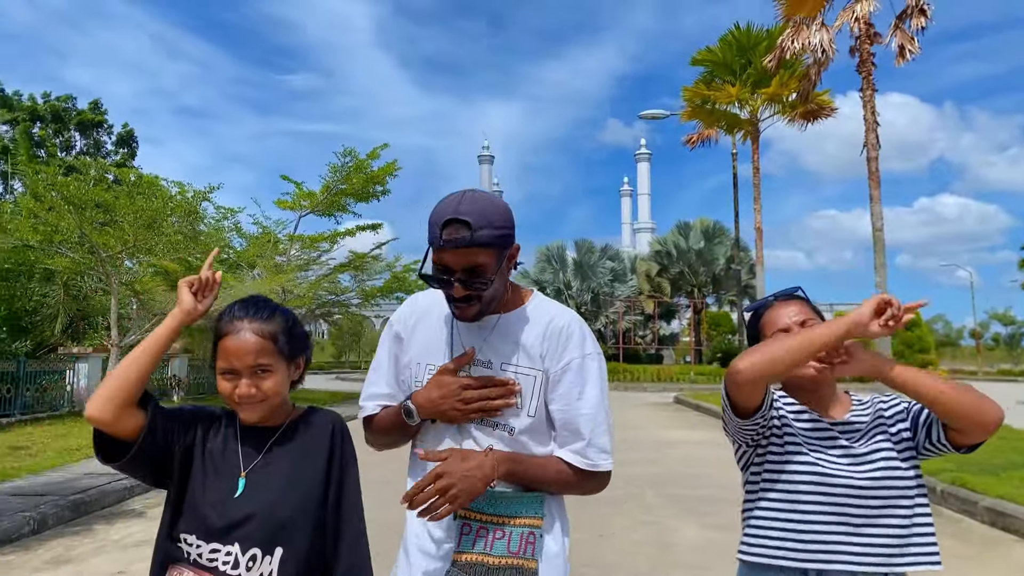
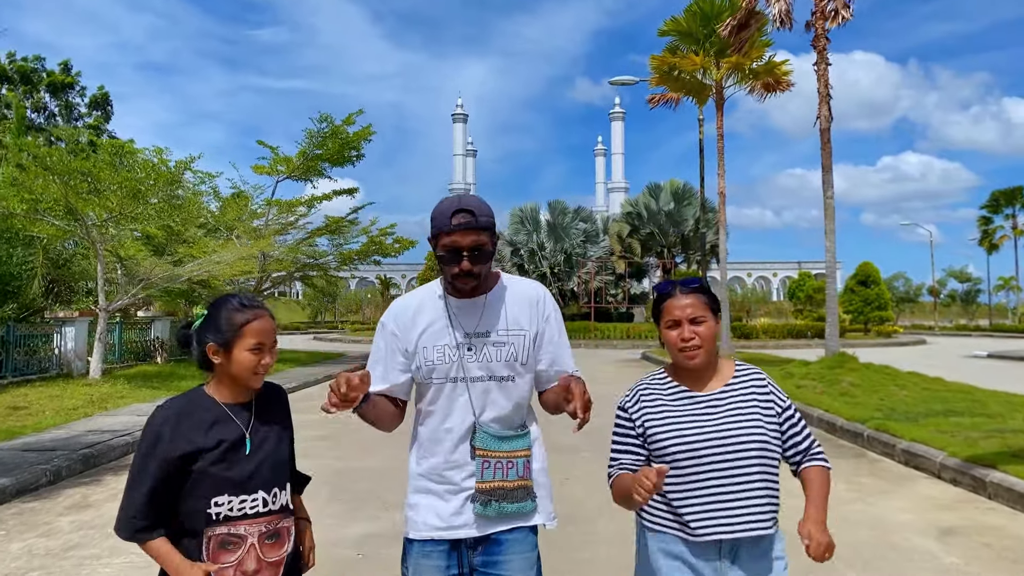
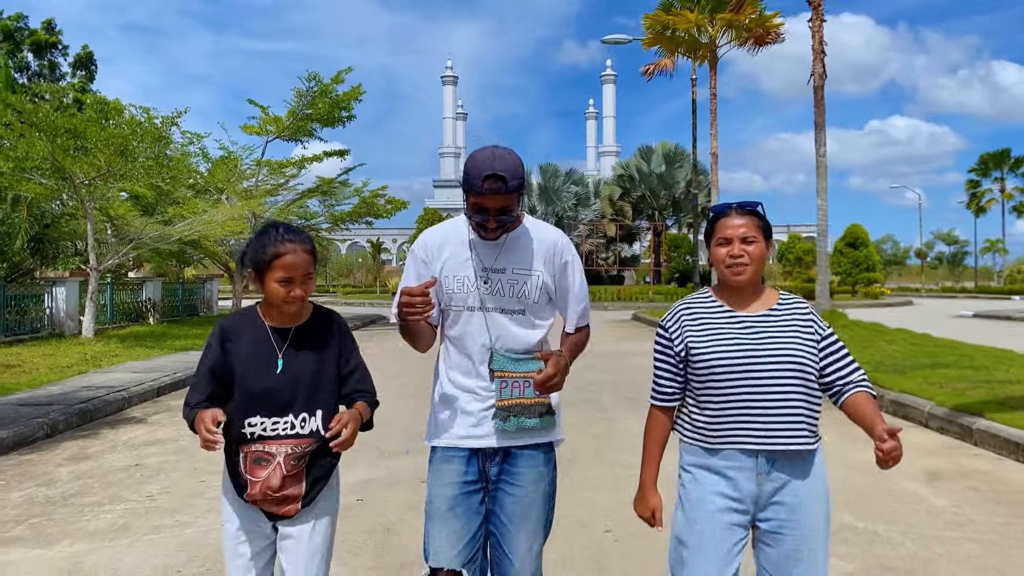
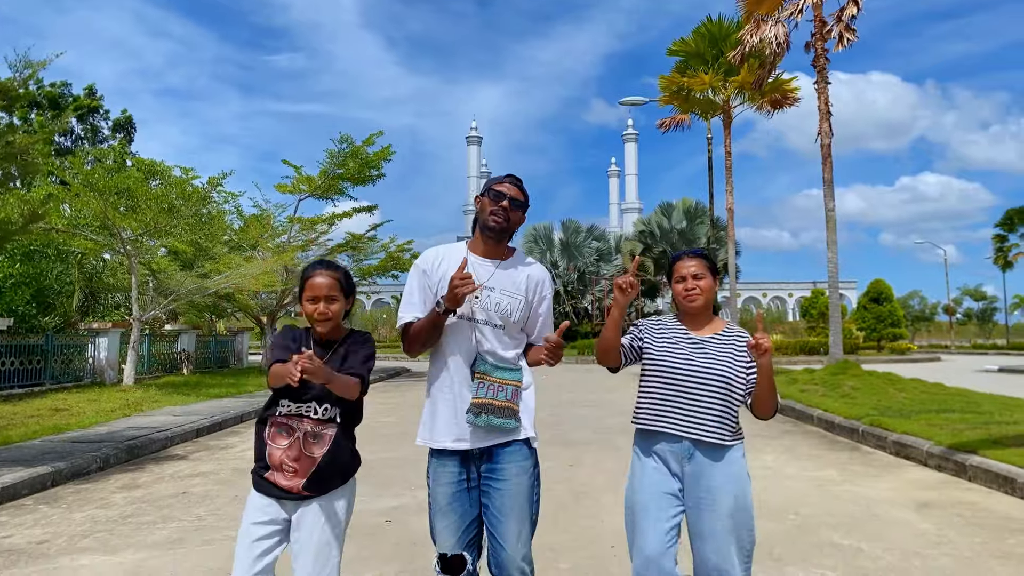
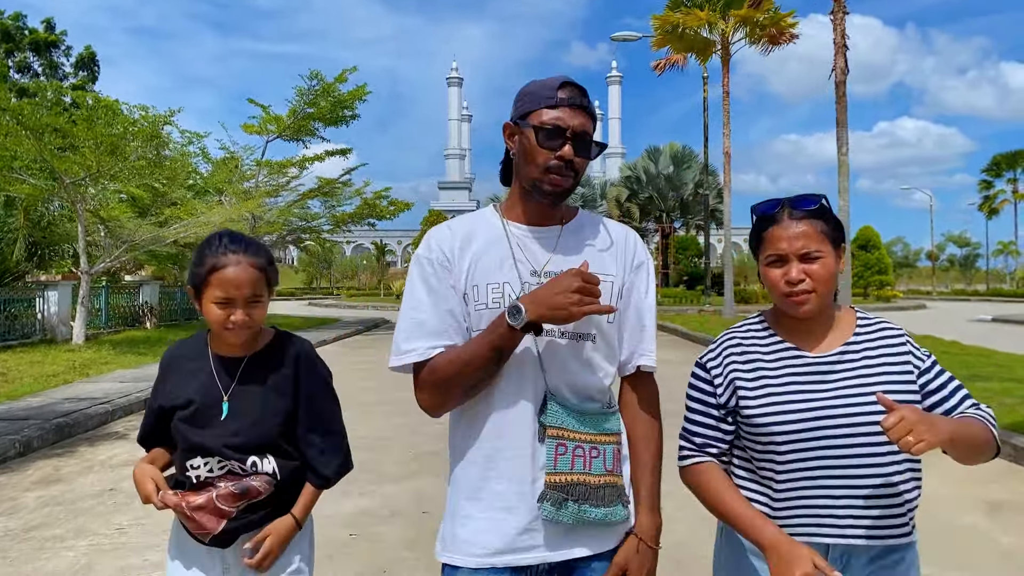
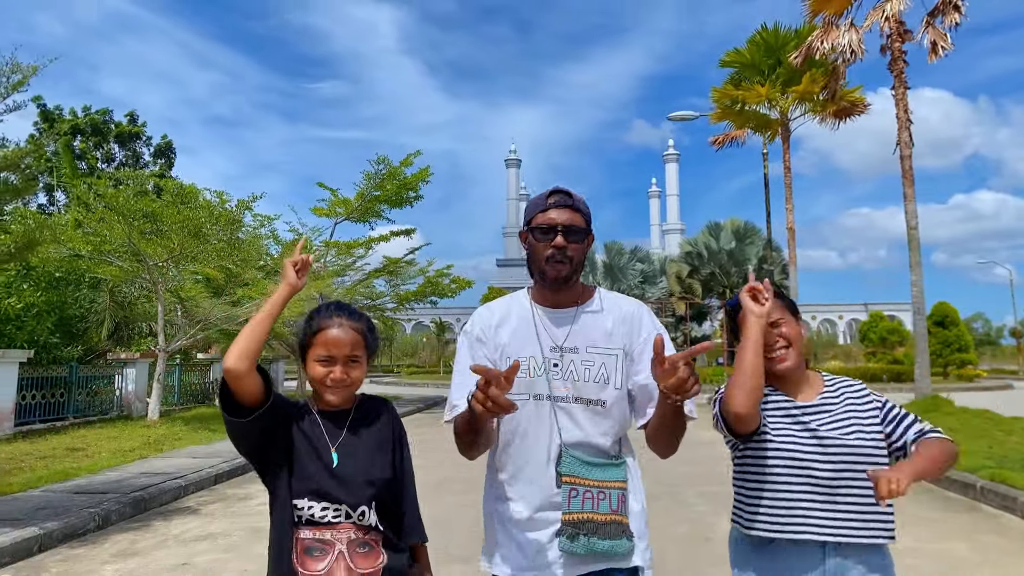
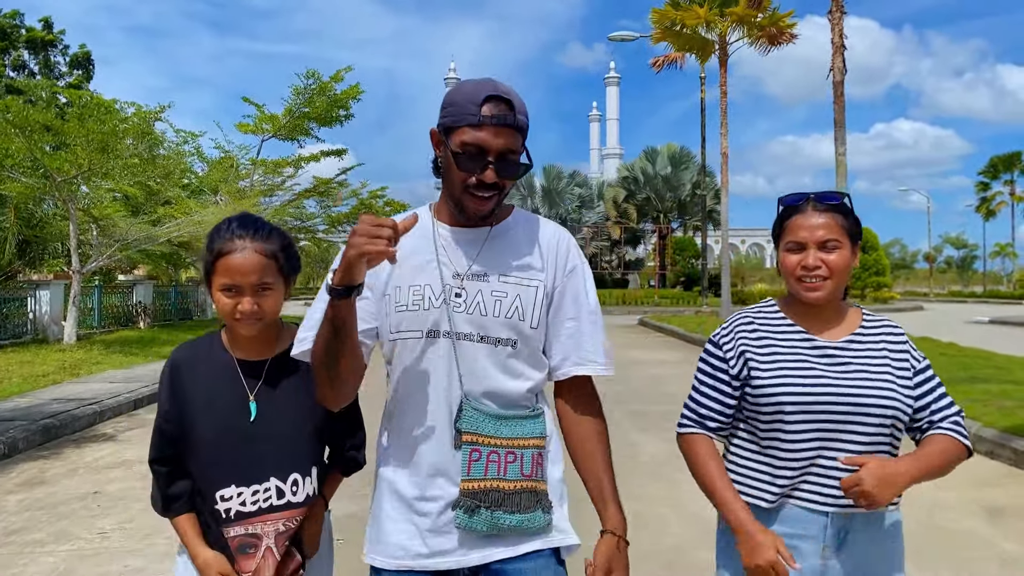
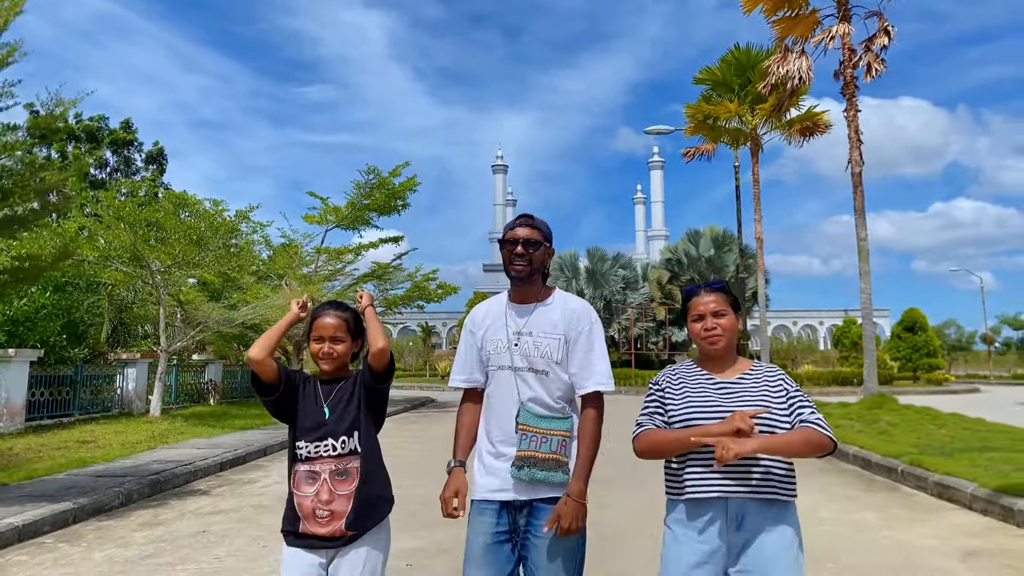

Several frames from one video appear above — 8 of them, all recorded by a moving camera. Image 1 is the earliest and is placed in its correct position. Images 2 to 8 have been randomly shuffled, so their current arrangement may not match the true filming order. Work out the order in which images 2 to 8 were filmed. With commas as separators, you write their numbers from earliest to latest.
6, 8, 4, 2, 5, 7, 3
